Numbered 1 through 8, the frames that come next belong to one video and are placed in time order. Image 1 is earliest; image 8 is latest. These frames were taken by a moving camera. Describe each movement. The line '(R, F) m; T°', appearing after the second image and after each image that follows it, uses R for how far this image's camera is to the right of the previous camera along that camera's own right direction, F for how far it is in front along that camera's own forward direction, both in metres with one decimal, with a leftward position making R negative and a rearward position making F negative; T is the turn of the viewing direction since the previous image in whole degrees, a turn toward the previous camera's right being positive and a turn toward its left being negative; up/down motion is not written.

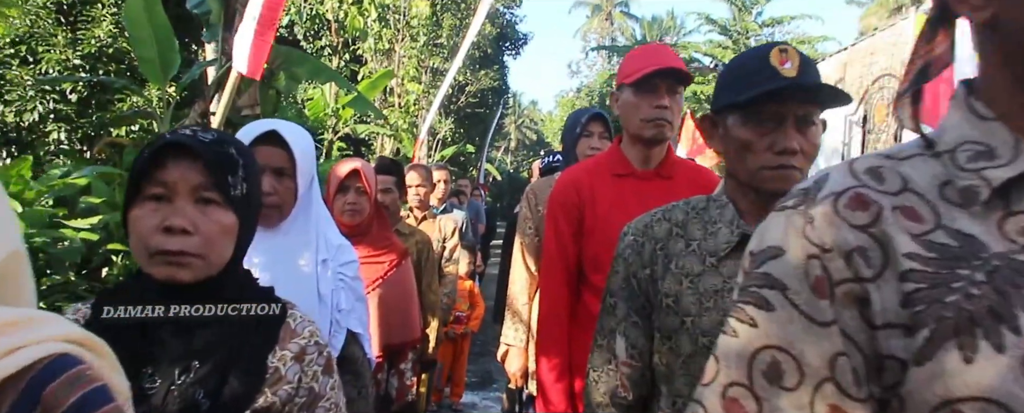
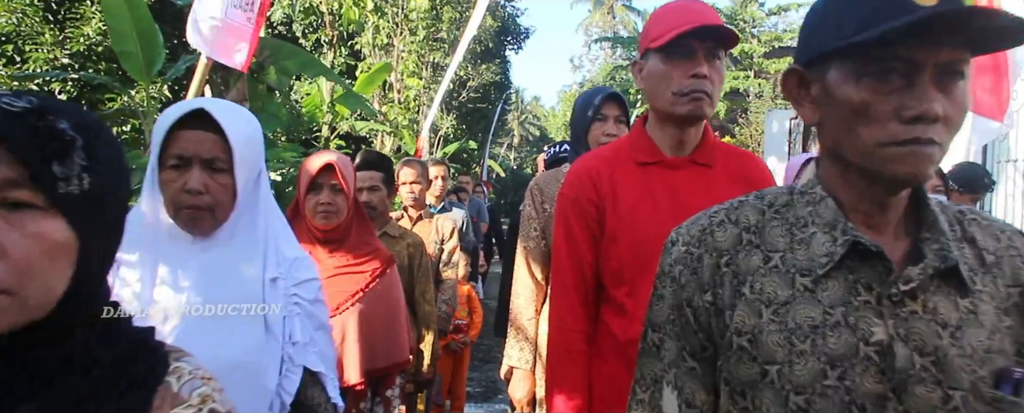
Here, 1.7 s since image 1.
(0.0, +0.6) m; 0°
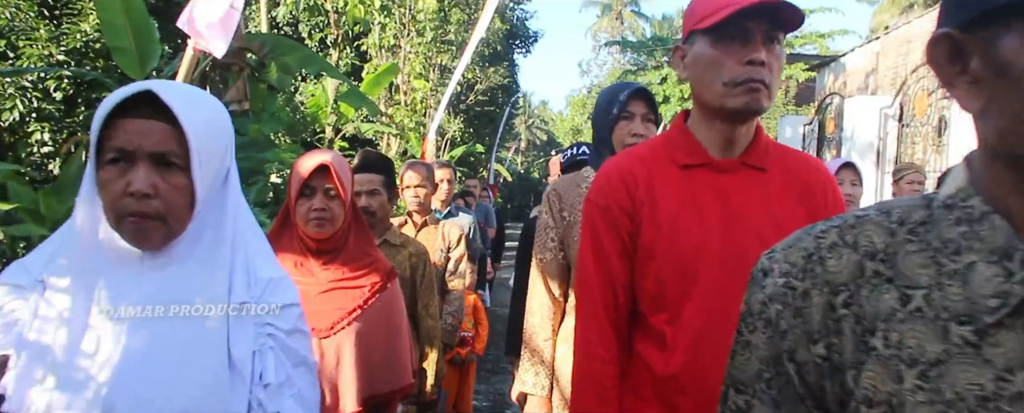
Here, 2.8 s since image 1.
(0.0, +0.4) m; -1°
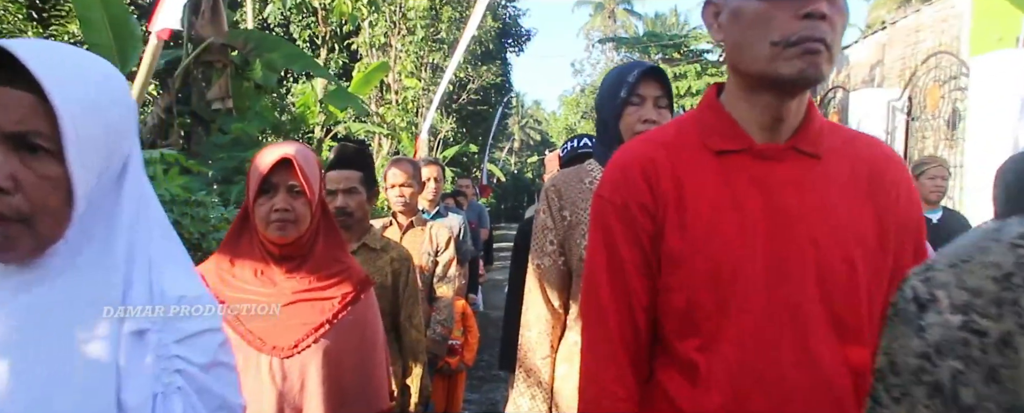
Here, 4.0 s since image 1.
(0.0, +0.4) m; +1°
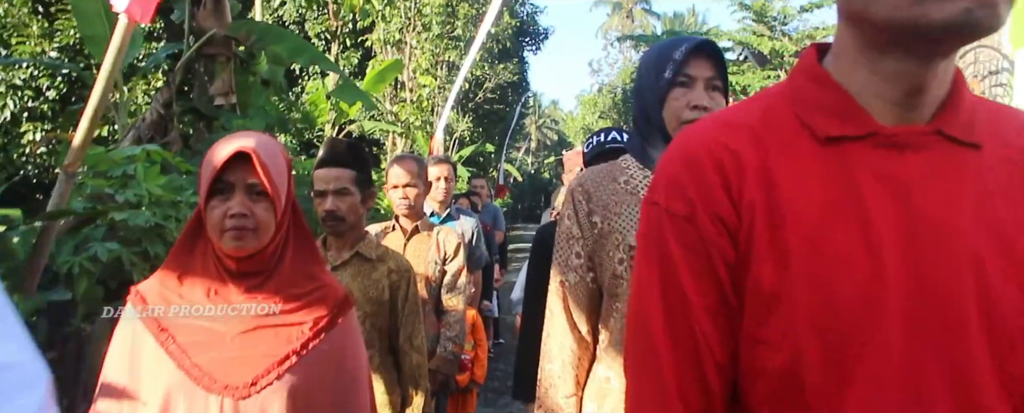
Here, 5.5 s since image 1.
(0.0, +0.5) m; -2°
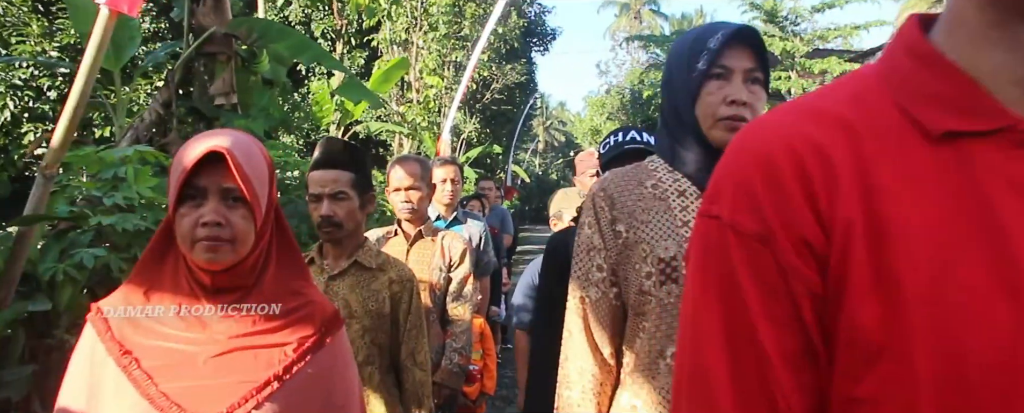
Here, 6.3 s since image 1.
(0.0, +0.2) m; -1°
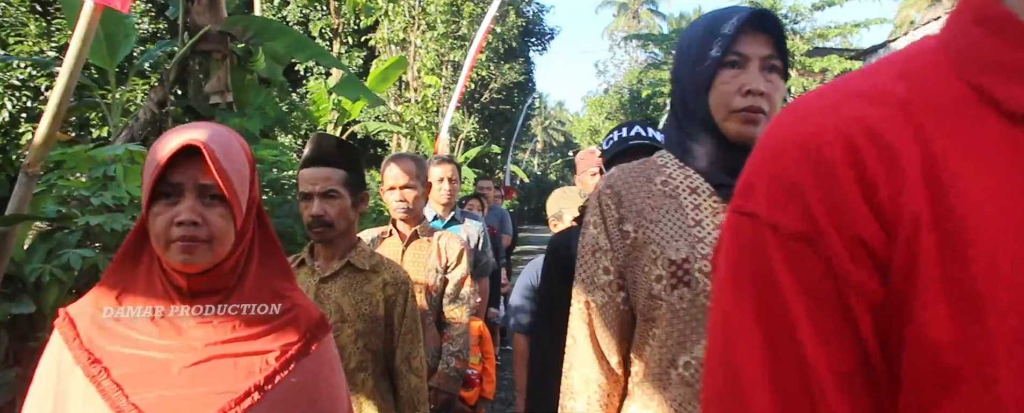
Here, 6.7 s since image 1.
(0.0, +0.1) m; 0°
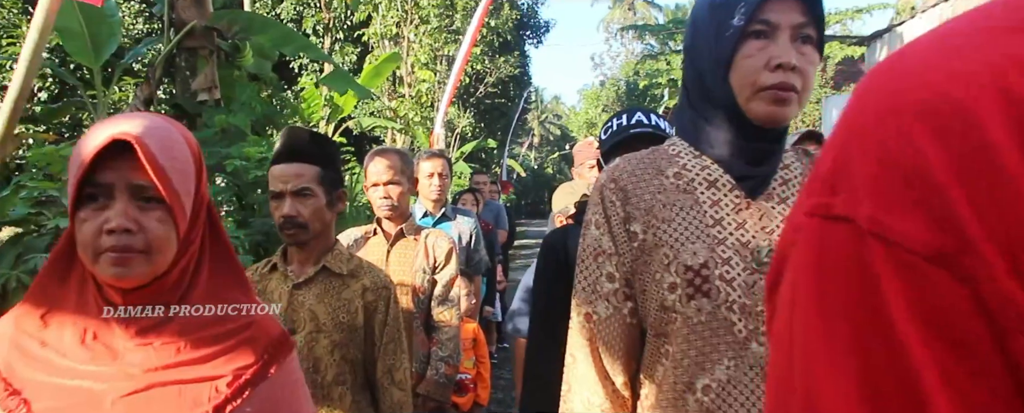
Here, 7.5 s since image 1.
(0.0, +0.3) m; 0°
